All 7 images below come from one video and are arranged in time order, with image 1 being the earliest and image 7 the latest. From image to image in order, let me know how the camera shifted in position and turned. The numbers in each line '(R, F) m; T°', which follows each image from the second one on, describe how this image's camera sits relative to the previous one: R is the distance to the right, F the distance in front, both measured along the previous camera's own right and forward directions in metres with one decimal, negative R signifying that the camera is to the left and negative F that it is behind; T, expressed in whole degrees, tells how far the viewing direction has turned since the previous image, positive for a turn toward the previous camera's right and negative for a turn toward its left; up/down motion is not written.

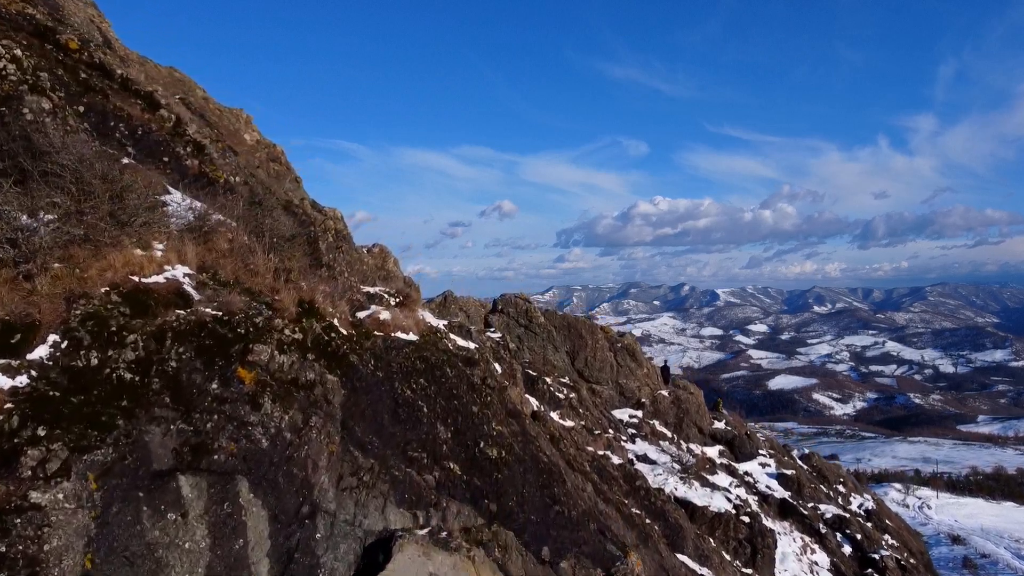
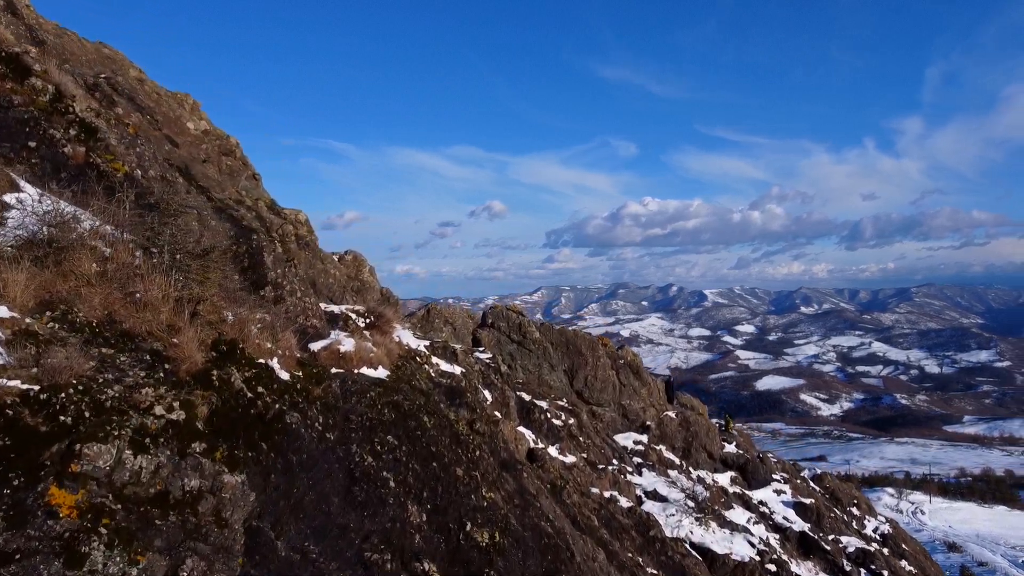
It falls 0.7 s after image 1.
(0.0, +0.4) m; +1°
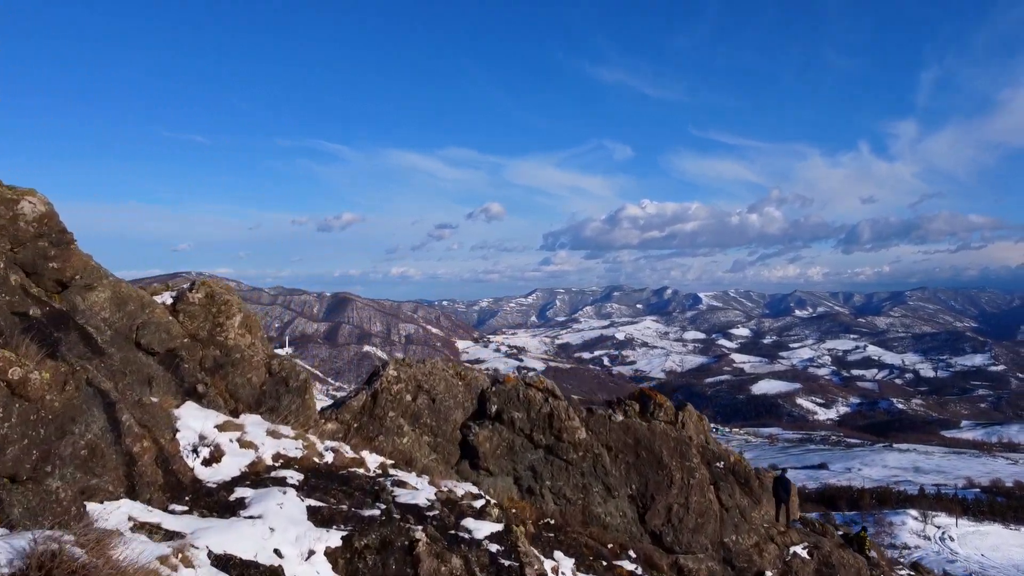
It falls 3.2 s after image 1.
(-0.1, +1.7) m; 0°
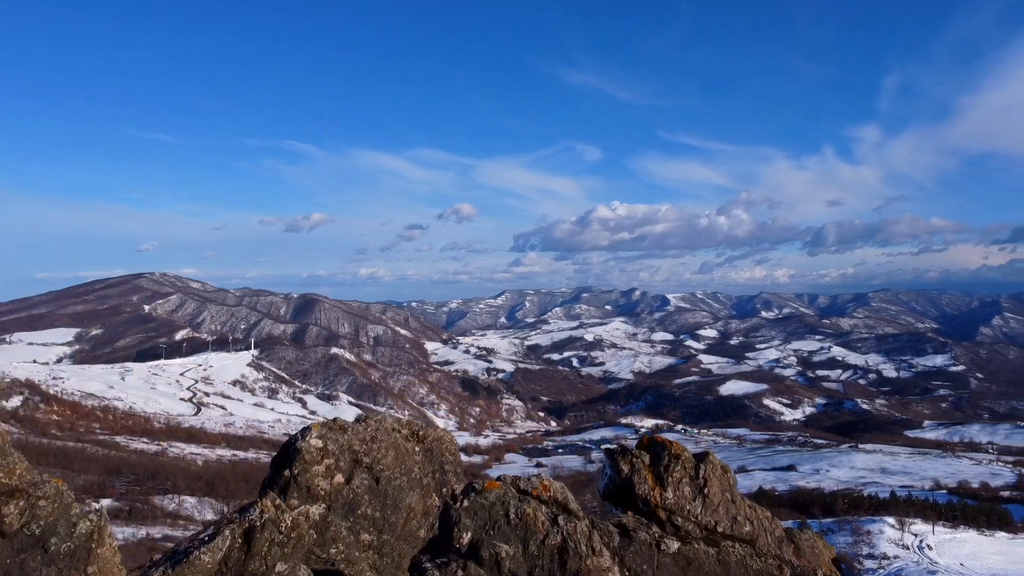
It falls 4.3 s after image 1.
(0.0, +0.8) m; +2°
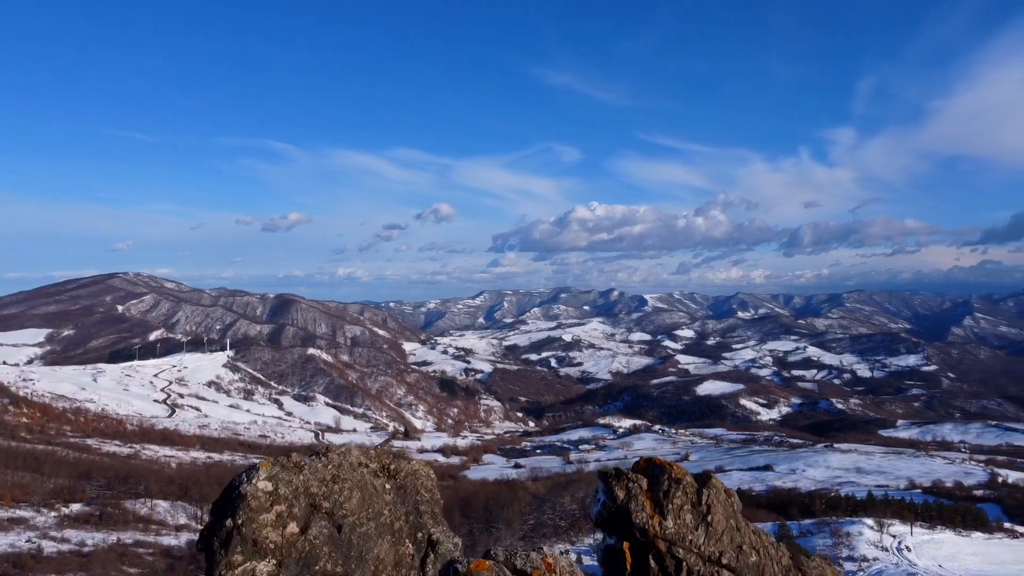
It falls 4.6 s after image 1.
(0.0, +0.3) m; +2°
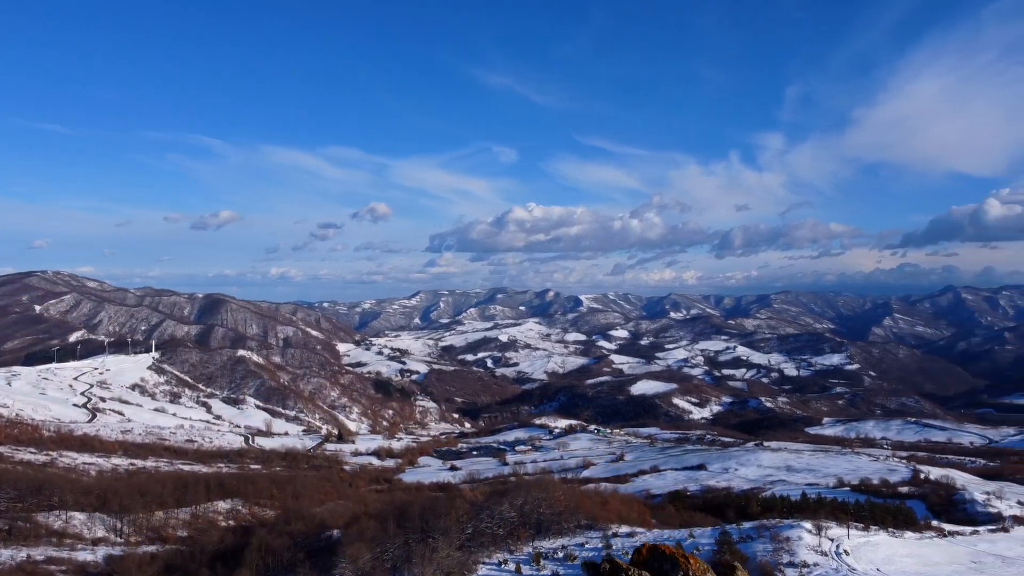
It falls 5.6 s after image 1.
(-0.1, +0.7) m; +4°
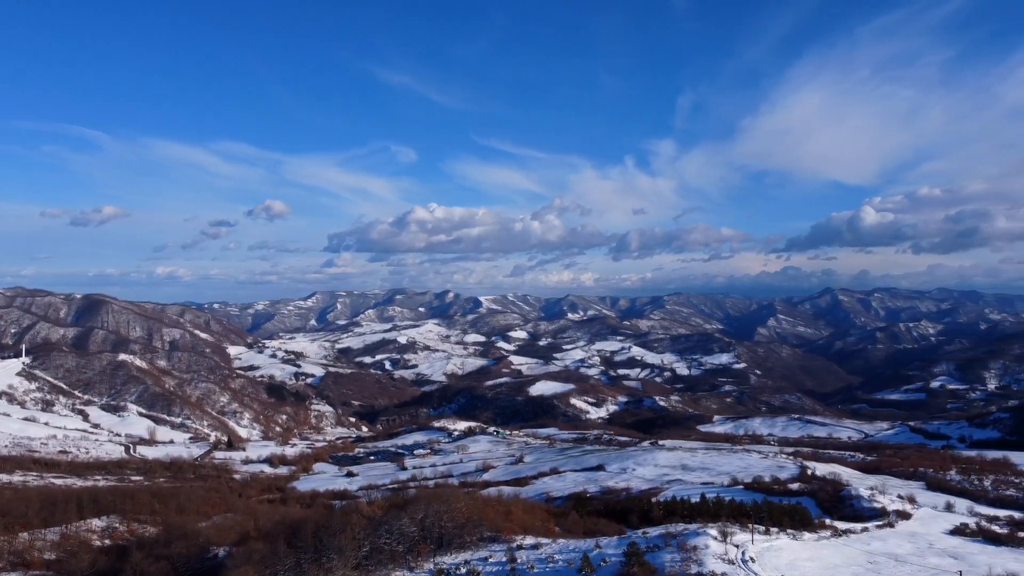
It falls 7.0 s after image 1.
(-0.1, +1.1) m; +7°
